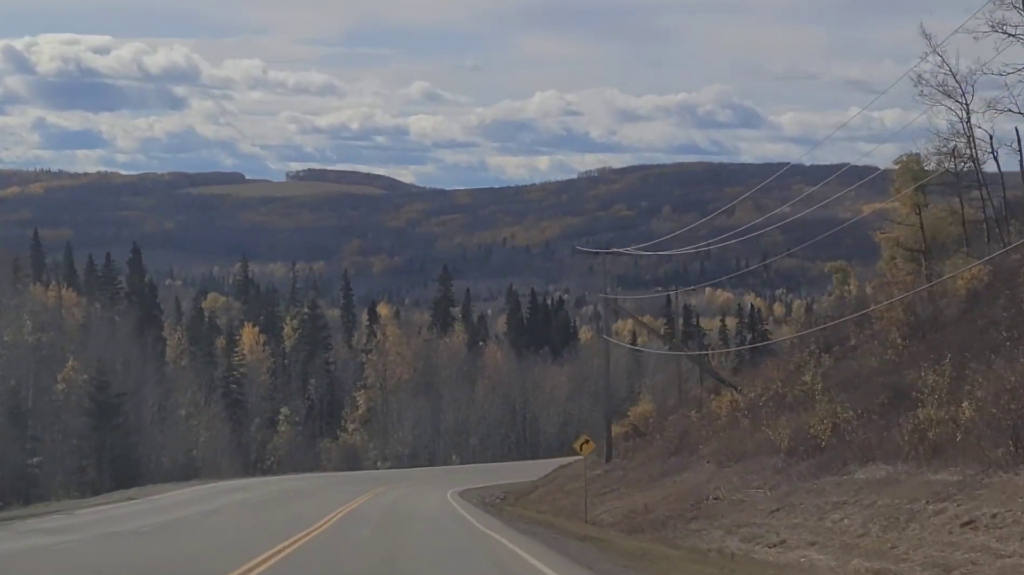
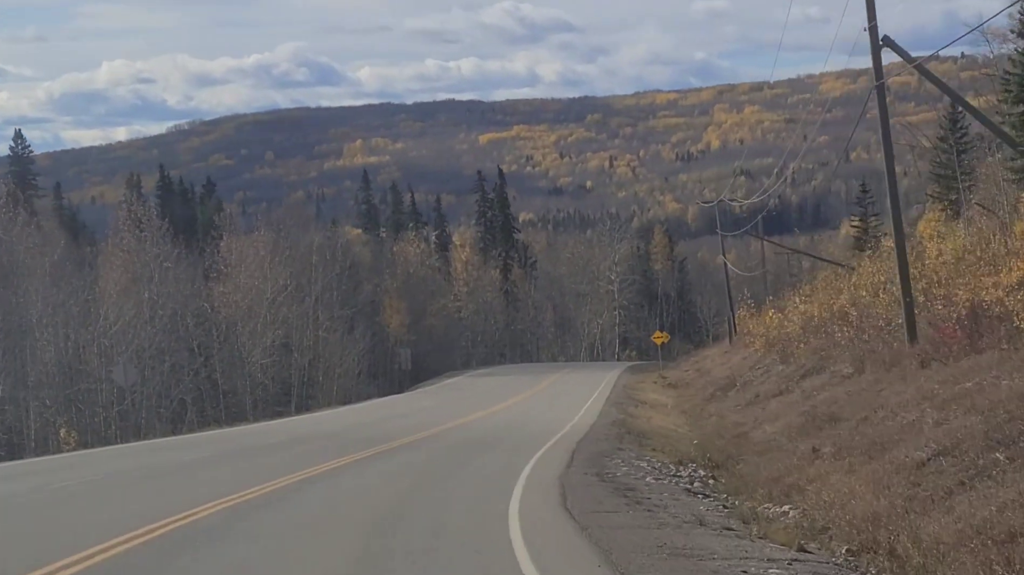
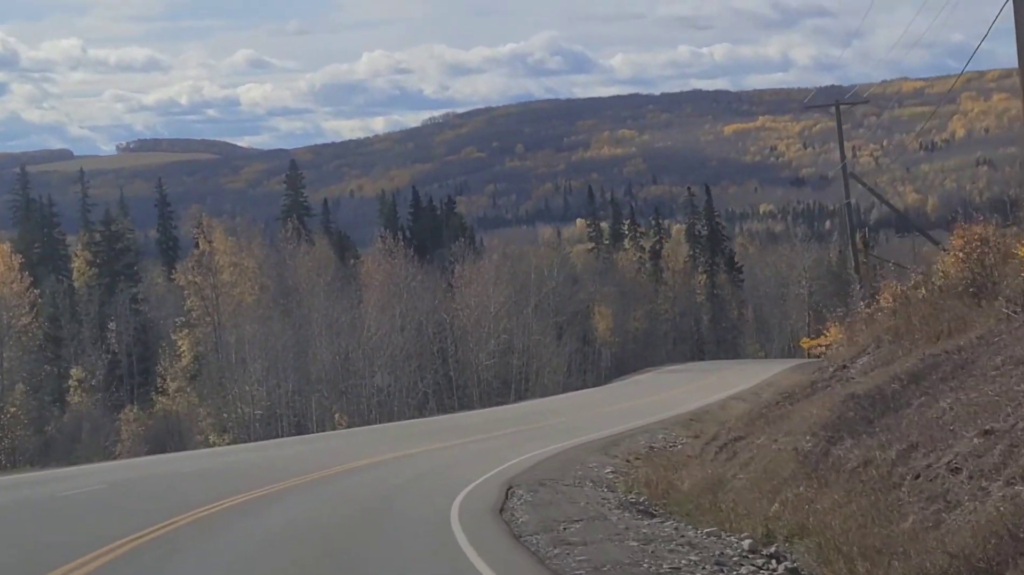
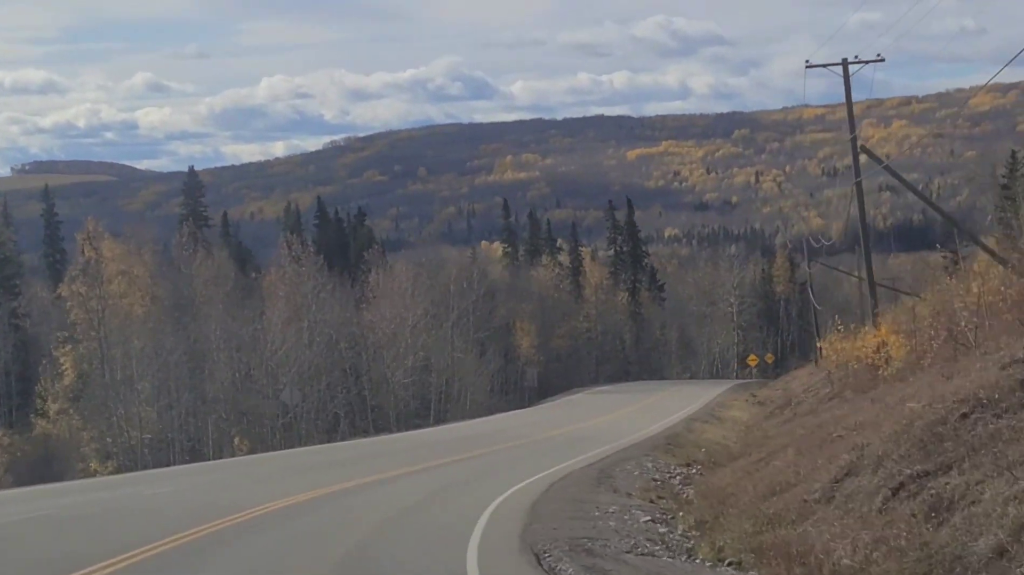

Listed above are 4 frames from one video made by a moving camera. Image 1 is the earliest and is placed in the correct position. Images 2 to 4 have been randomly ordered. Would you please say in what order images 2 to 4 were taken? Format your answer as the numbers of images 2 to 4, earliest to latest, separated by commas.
3, 4, 2
